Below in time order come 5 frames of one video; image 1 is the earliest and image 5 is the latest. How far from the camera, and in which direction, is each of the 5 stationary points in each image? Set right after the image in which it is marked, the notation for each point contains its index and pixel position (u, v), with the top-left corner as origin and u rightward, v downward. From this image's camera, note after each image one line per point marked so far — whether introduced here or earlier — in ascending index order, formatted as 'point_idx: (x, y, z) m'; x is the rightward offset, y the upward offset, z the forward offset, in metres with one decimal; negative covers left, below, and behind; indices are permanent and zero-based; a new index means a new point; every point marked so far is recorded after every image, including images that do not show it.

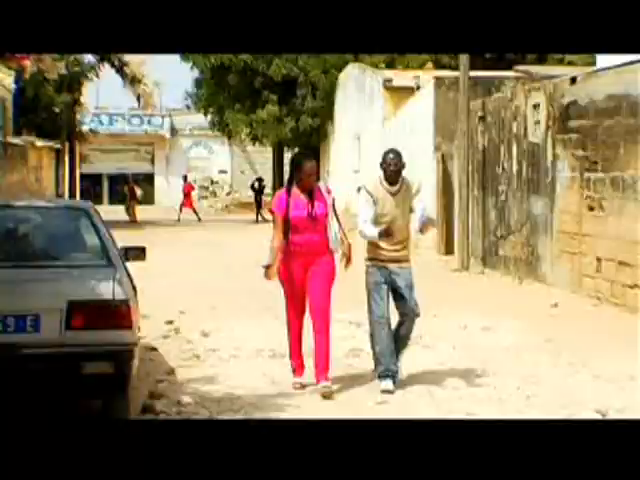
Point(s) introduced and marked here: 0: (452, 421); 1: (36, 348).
0: (+0.8, -1.1, +6.2) m
1: (-1.5, -0.6, +5.3) m
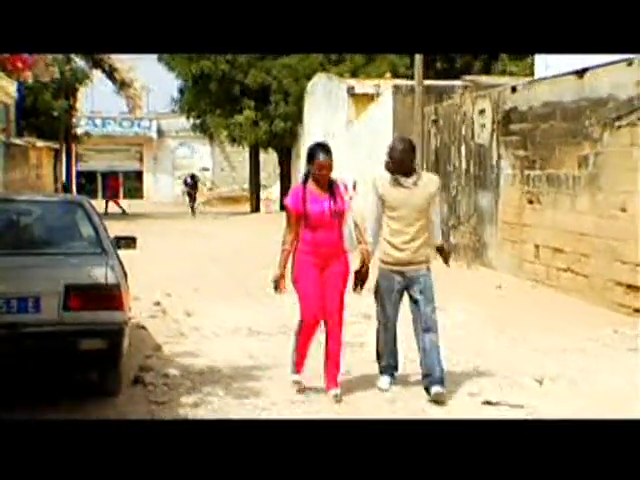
0: (+0.6, -1.0, +7.0) m
1: (-1.7, -0.5, +6.1) m
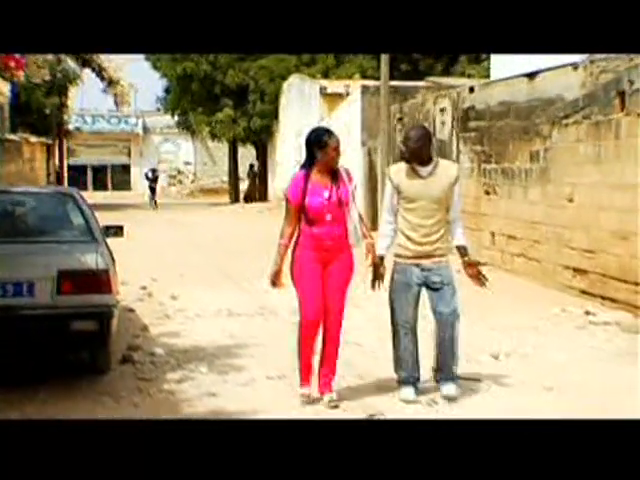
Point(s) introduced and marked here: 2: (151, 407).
0: (+0.4, -1.0, +7.6) m
1: (-1.9, -0.5, +6.6) m
2: (-1.2, -1.1, +6.9) m
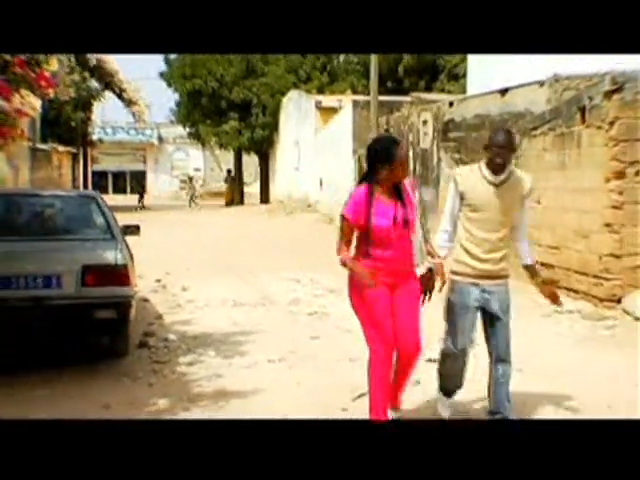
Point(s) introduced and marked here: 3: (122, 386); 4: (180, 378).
0: (+0.3, -0.9, +8.6) m
1: (-1.9, -0.4, +7.6) m
2: (-1.2, -1.1, +7.9) m
3: (-1.5, -1.1, +7.7) m
4: (-1.1, -1.1, +8.0) m
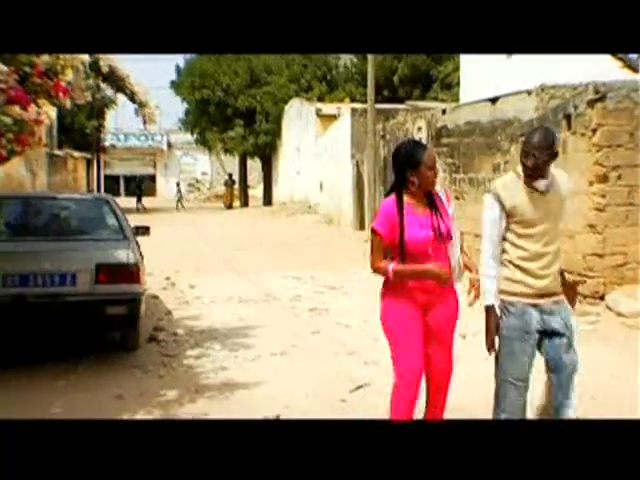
0: (+0.3, -0.9, +9.1) m
1: (-1.9, -0.4, +8.1) m
2: (-1.2, -1.1, +8.4) m
3: (-1.5, -1.1, +8.3) m
4: (-1.1, -1.1, +8.6) m
